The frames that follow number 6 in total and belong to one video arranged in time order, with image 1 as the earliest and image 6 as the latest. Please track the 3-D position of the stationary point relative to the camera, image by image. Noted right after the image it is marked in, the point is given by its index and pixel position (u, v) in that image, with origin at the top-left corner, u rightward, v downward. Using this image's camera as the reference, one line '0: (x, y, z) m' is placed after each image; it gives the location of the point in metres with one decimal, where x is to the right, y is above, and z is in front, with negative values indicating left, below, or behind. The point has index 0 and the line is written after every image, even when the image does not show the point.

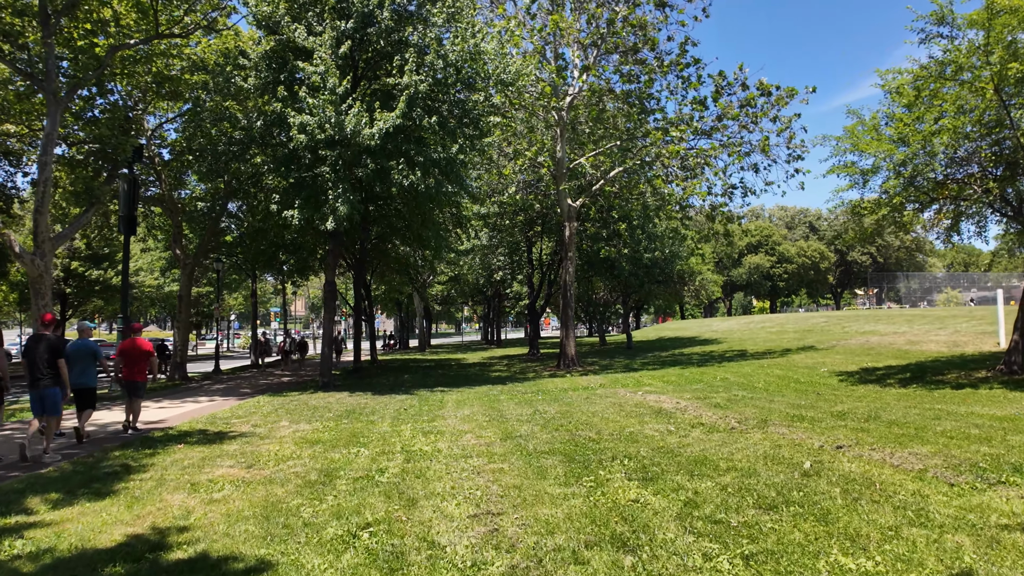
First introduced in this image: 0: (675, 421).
0: (+2.4, -1.9, +8.8) m
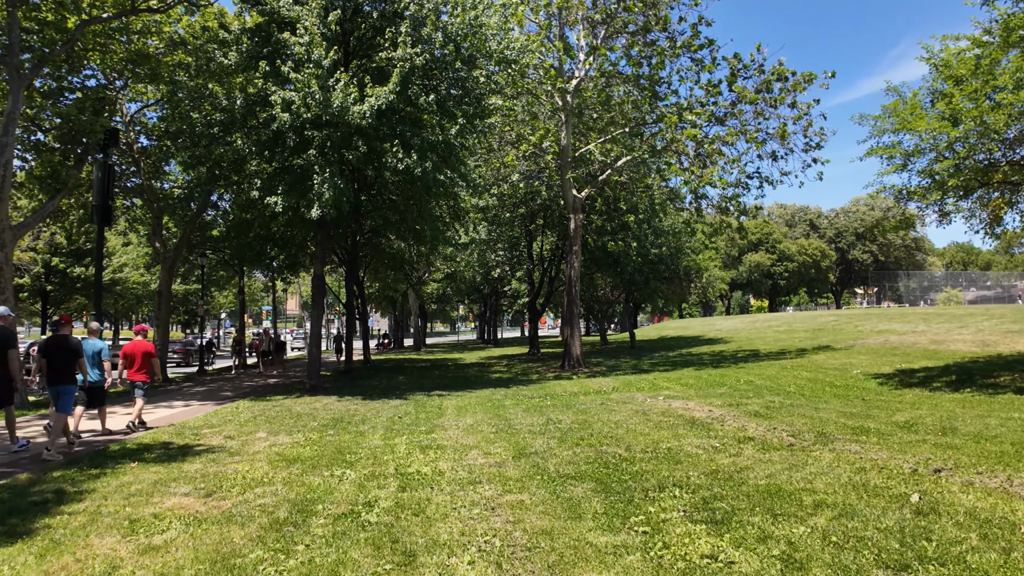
0: (+2.5, -1.8, +7.5) m
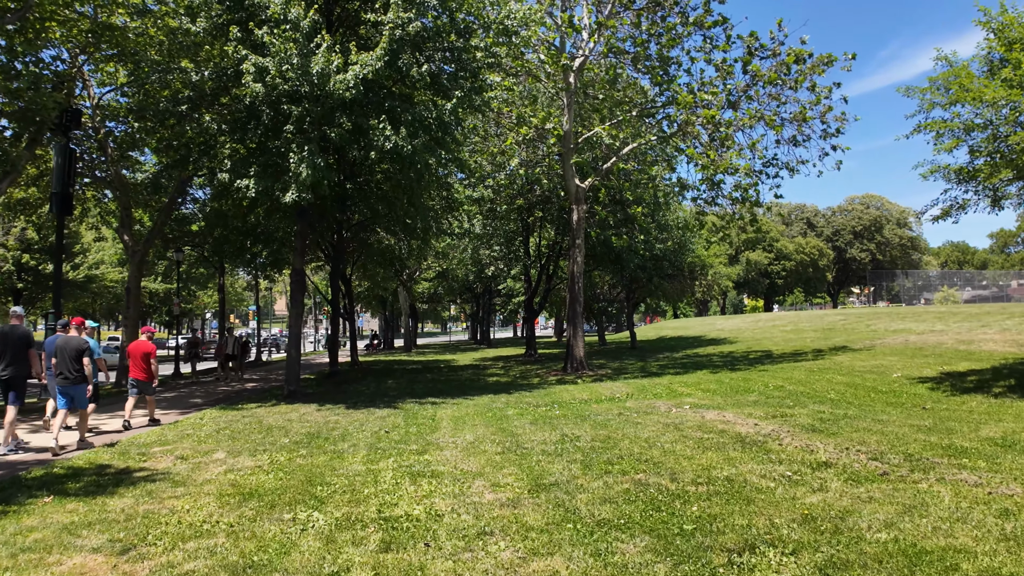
0: (+2.7, -1.7, +6.1) m
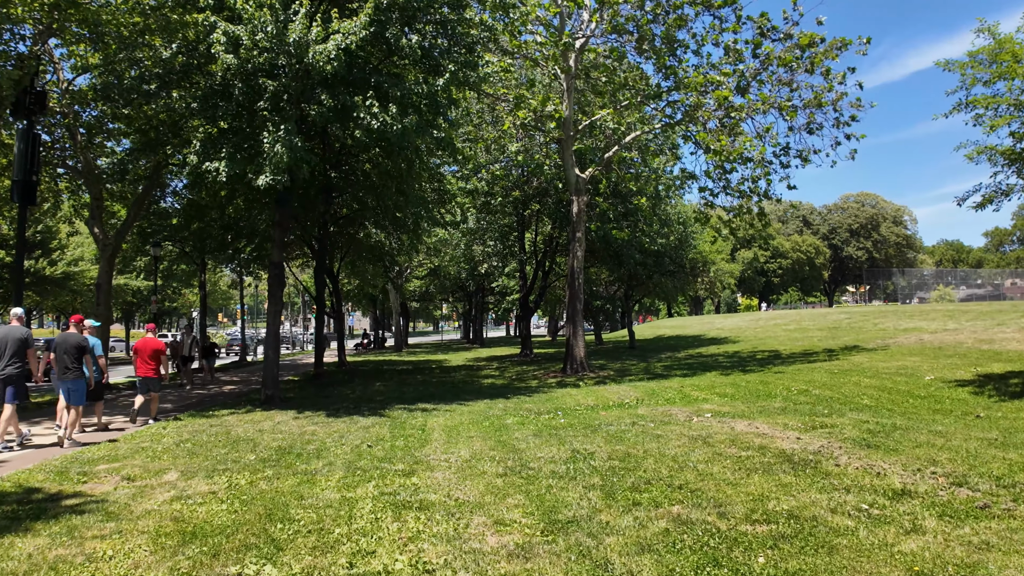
0: (+2.7, -1.6, +5.0) m
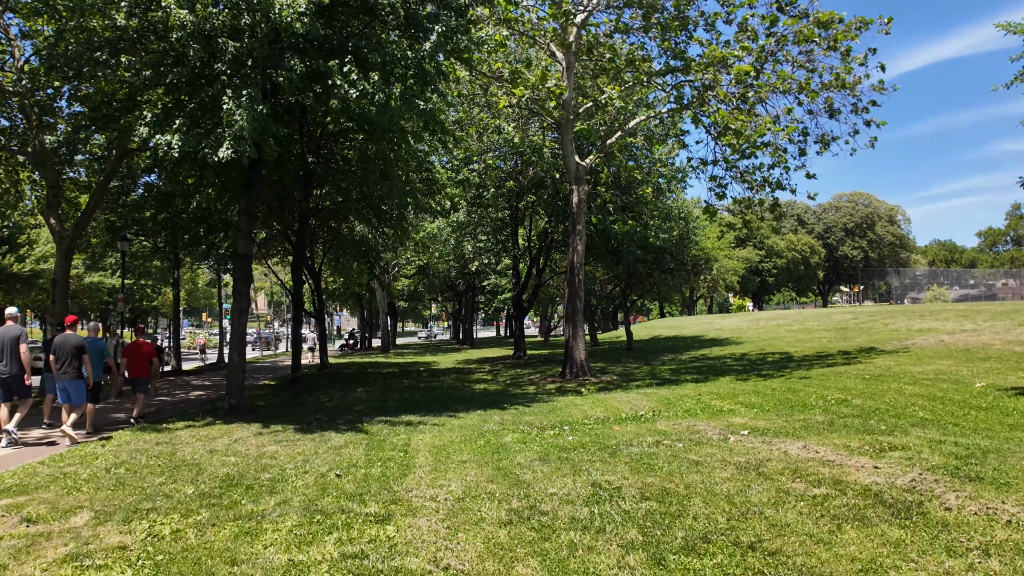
0: (+2.8, -1.5, +3.6) m
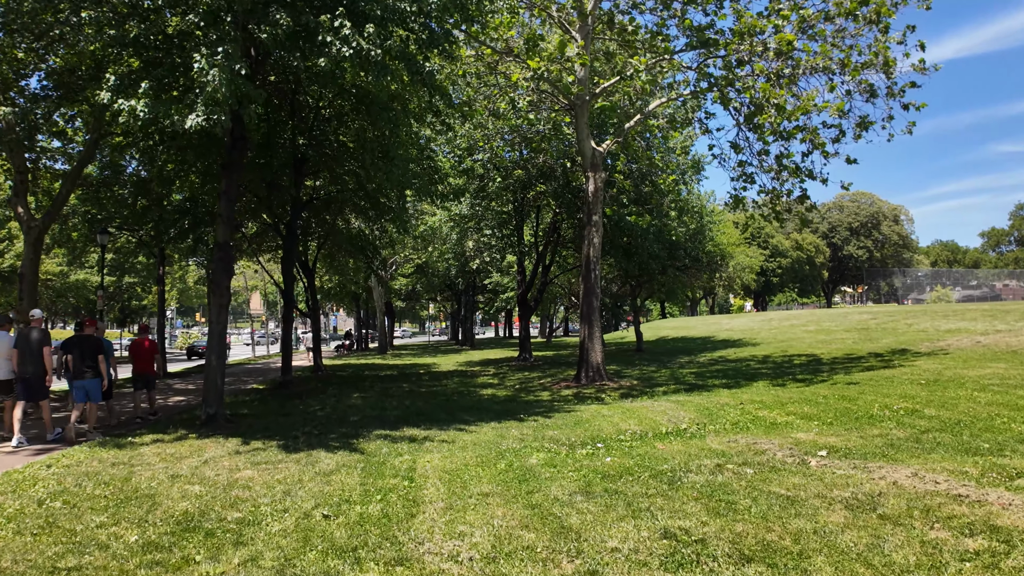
0: (+3.1, -1.4, +2.3) m
